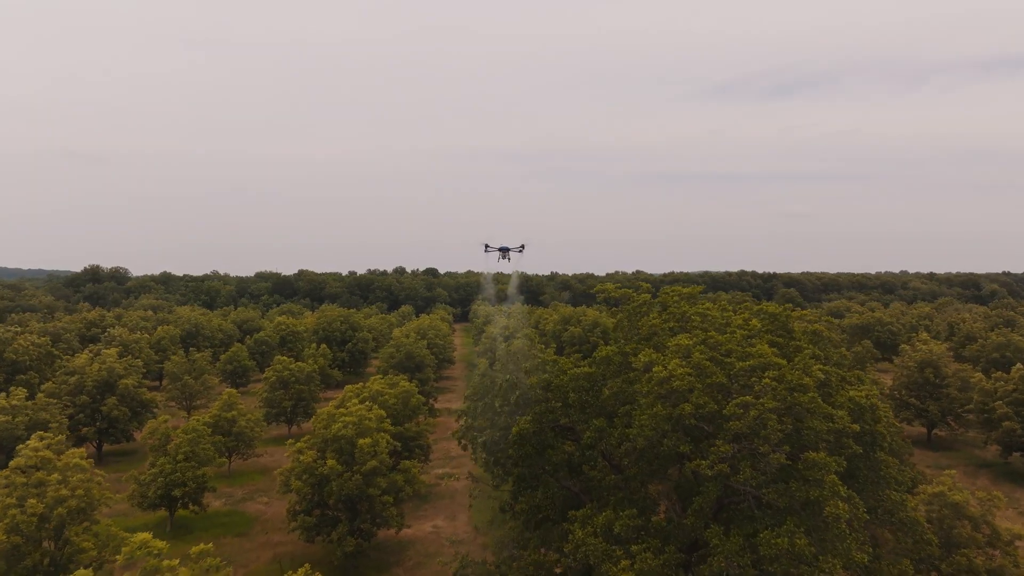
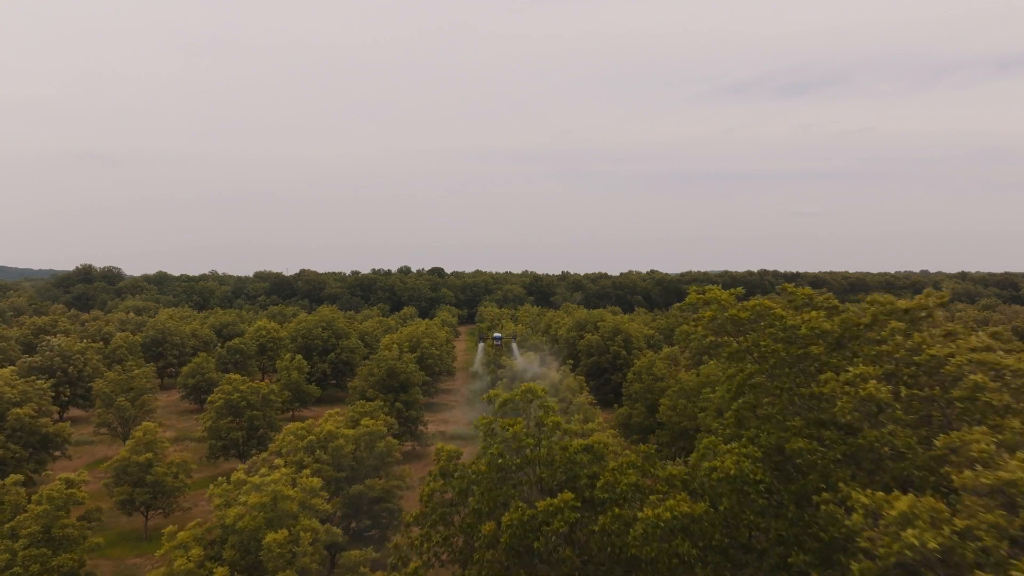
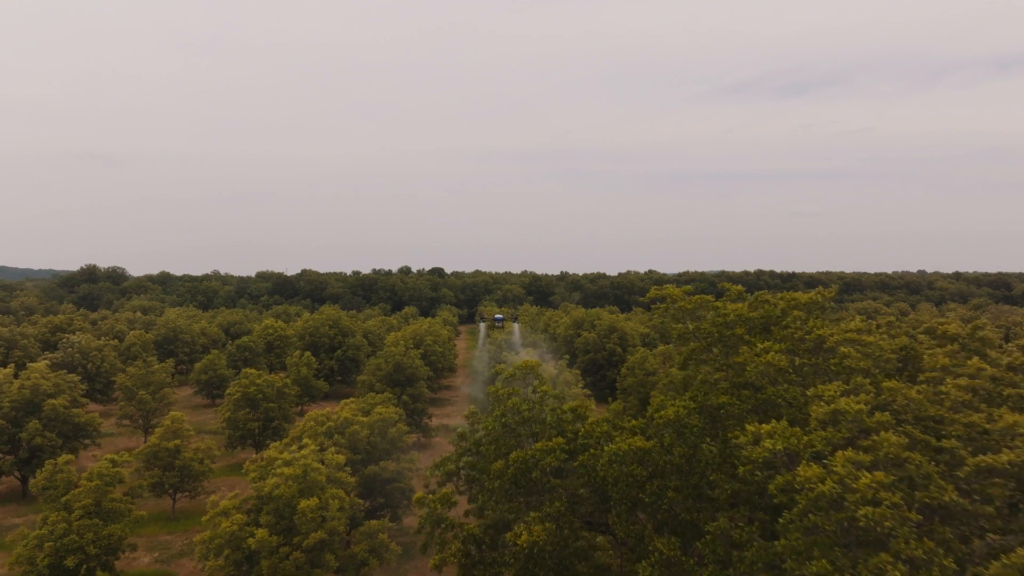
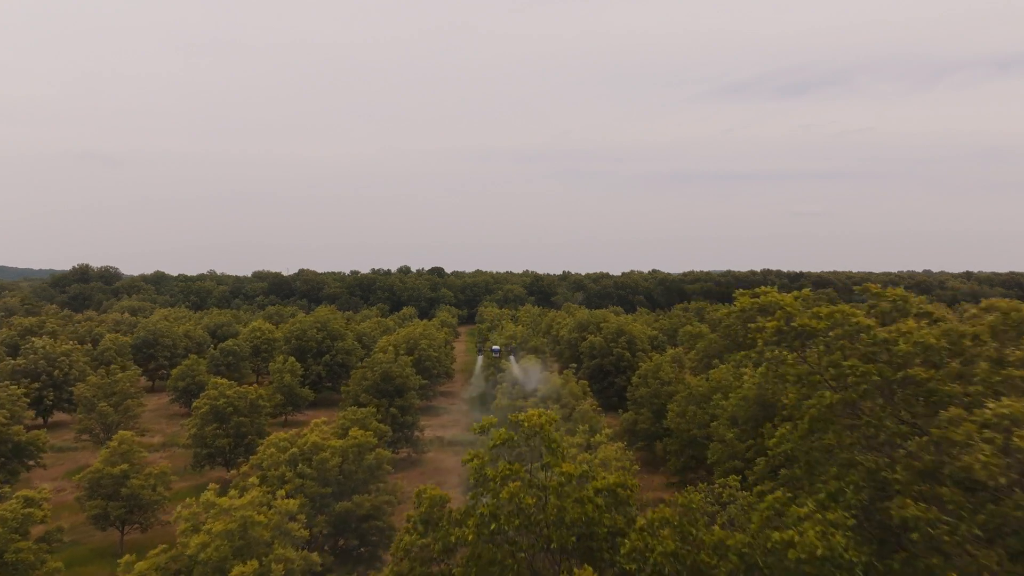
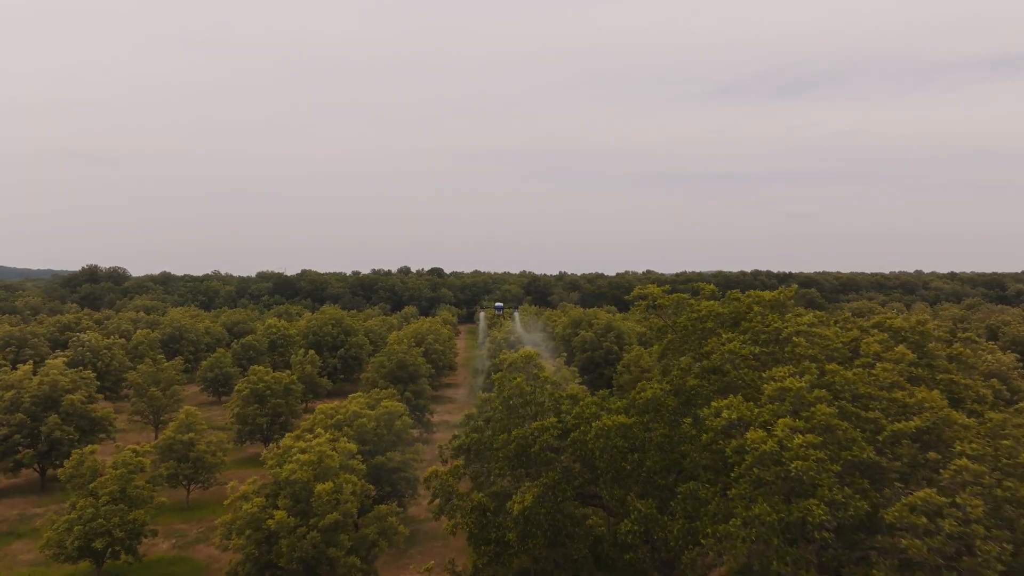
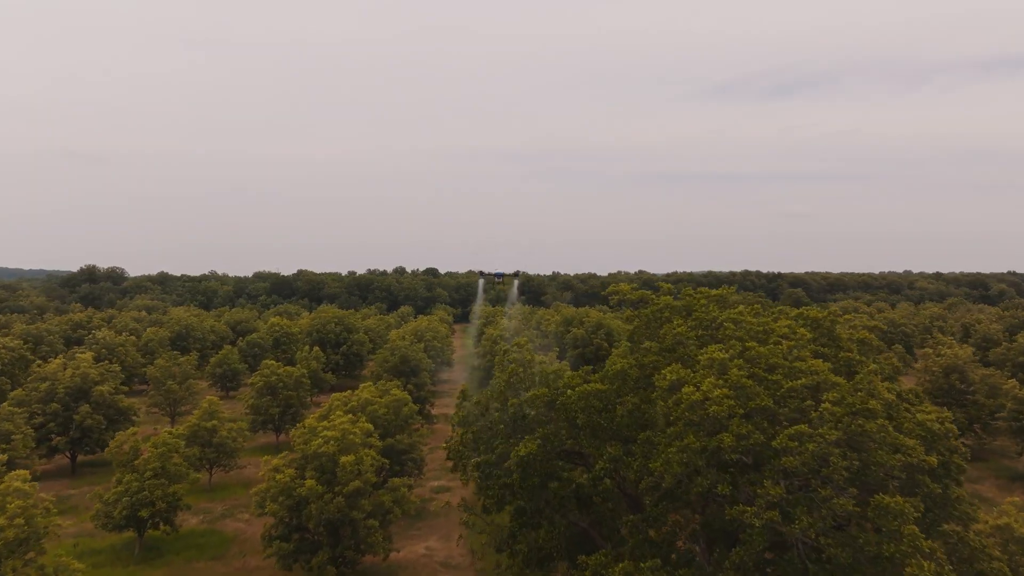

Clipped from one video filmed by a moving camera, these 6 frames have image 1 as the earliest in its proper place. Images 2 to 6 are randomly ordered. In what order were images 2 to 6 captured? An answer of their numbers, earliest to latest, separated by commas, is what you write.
6, 5, 3, 2, 4
